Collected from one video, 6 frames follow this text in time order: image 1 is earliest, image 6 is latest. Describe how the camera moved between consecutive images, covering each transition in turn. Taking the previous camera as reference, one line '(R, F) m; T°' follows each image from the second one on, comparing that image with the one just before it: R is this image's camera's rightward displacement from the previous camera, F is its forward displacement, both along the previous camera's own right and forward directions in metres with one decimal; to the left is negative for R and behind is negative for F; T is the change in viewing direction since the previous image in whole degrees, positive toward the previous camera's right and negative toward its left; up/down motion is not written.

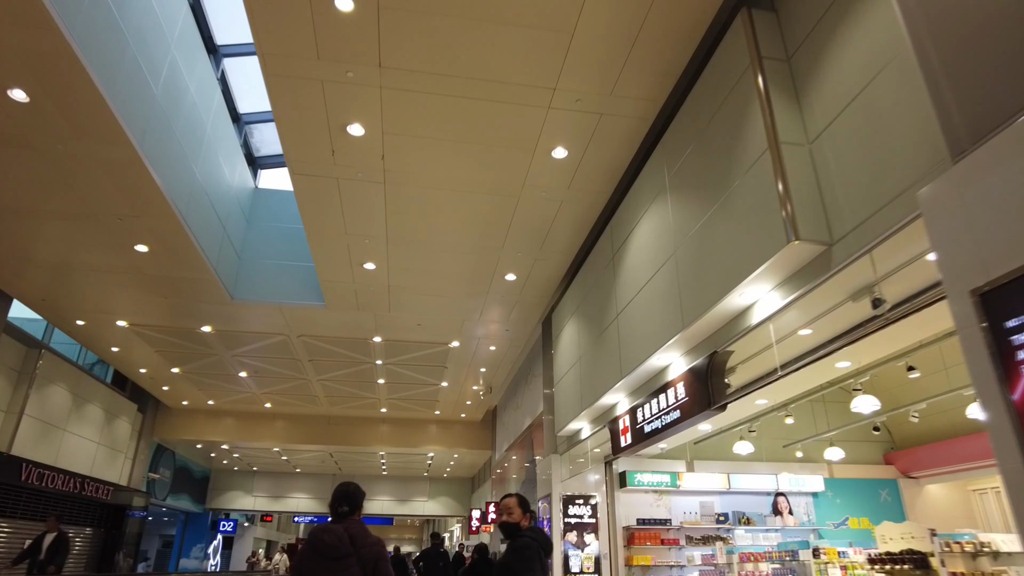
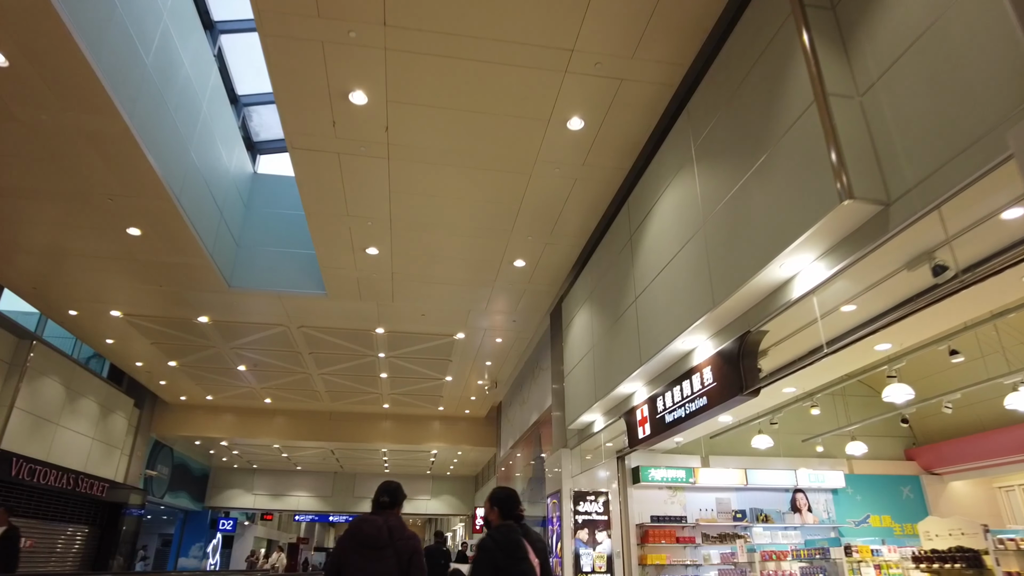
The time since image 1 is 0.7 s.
(-0.1, +0.3) m; 0°
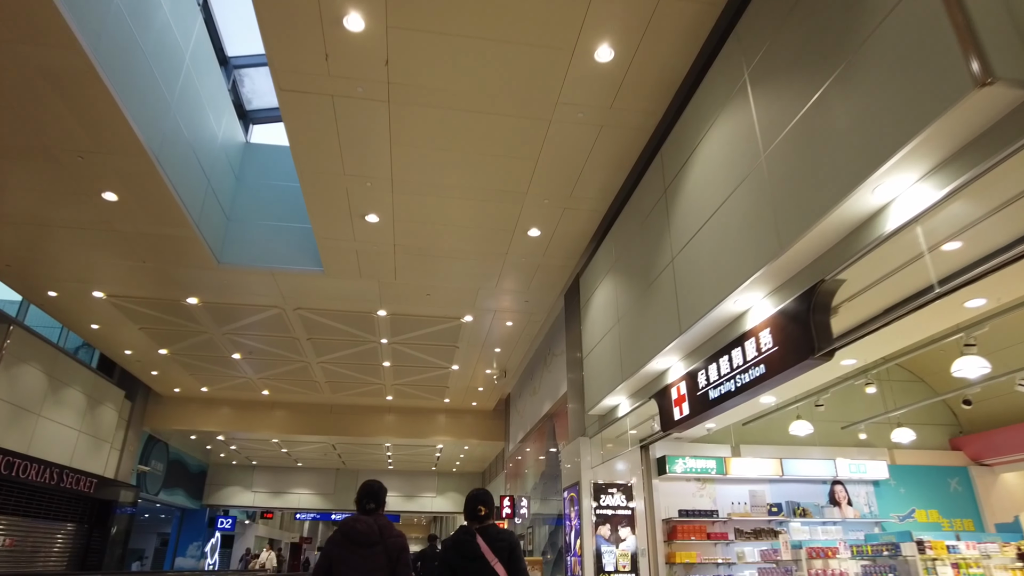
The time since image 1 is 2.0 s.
(-0.1, +0.7) m; 0°
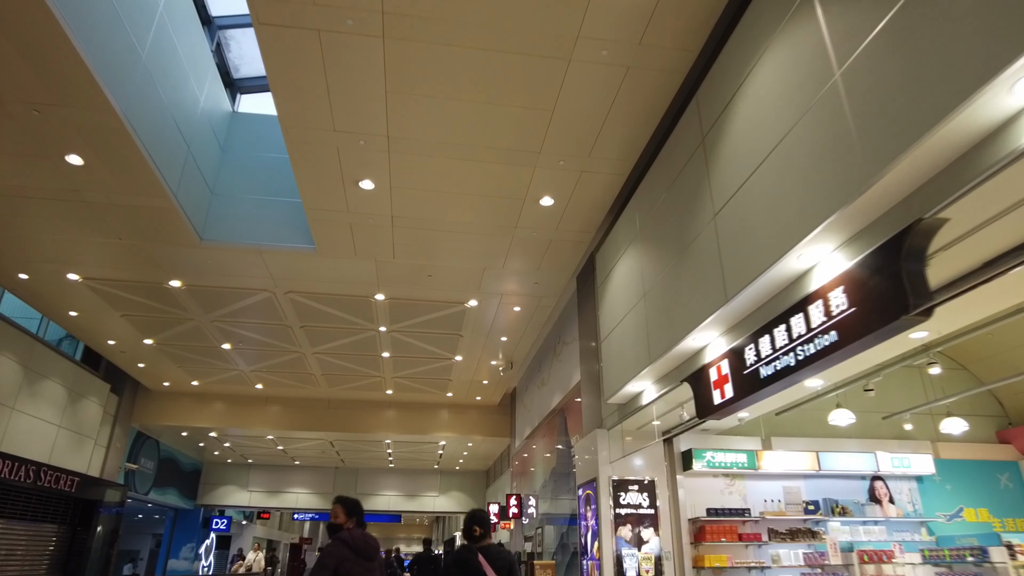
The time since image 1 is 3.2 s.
(-0.1, +0.7) m; 0°
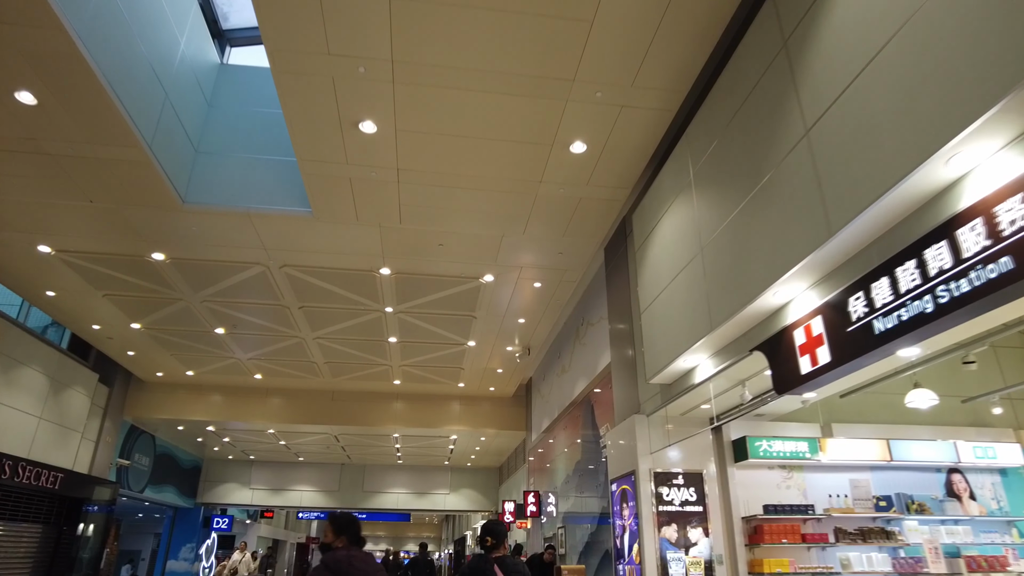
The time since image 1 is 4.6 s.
(-0.2, +0.9) m; -1°
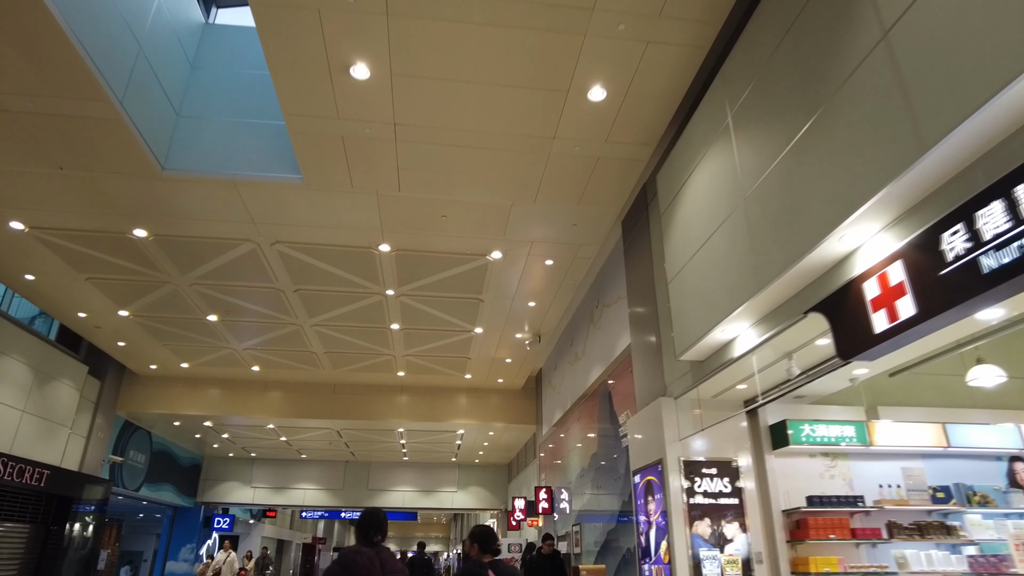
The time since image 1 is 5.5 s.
(0.0, +0.6) m; -1°
